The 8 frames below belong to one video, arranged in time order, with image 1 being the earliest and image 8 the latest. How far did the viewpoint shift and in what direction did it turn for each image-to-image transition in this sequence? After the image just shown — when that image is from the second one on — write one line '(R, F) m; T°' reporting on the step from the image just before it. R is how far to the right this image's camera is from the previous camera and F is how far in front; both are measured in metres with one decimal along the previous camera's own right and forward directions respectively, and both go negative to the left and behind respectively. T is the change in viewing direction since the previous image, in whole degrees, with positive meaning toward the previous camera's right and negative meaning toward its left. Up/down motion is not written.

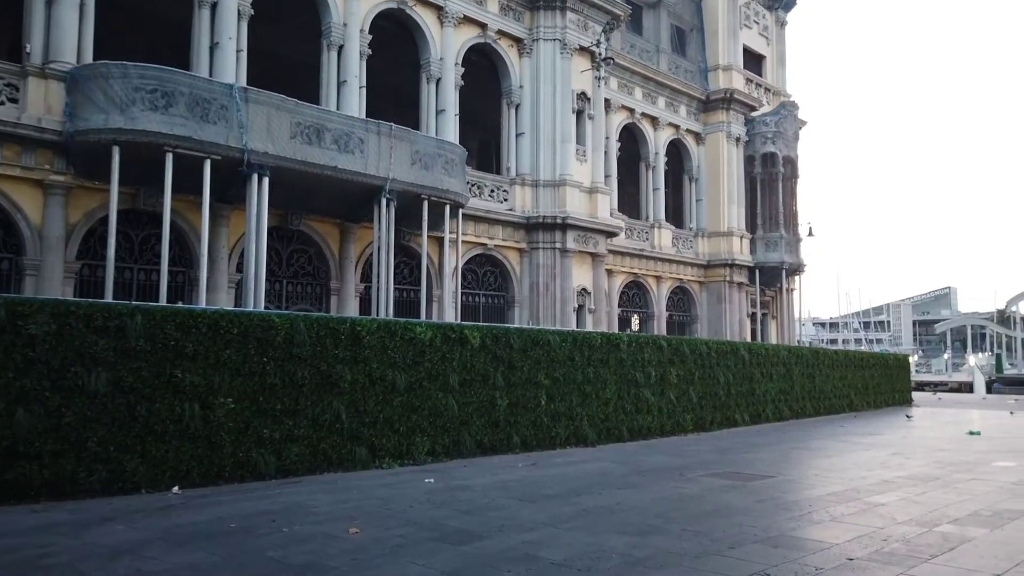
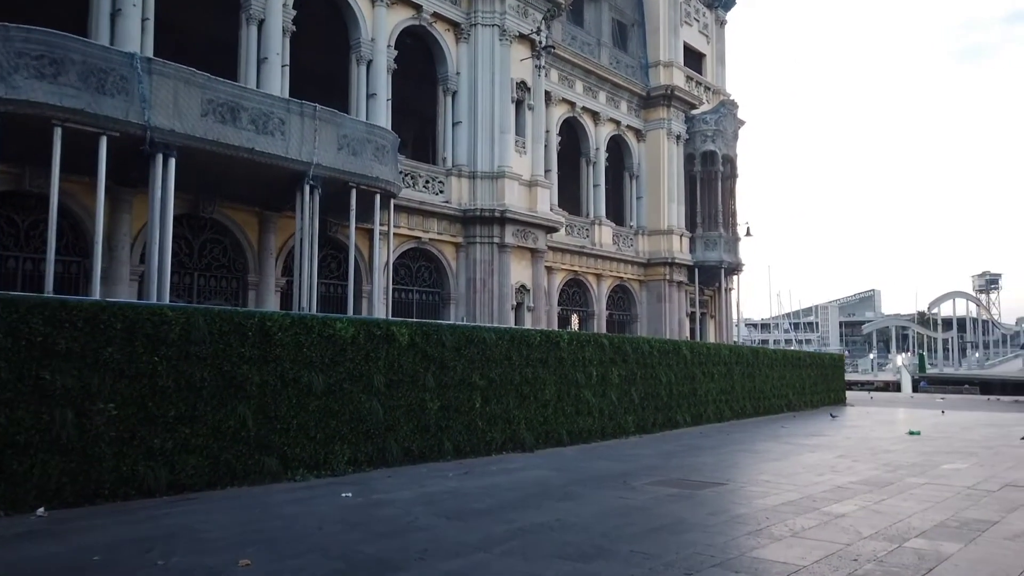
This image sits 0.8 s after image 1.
(+0.1, +1.1) m; +5°
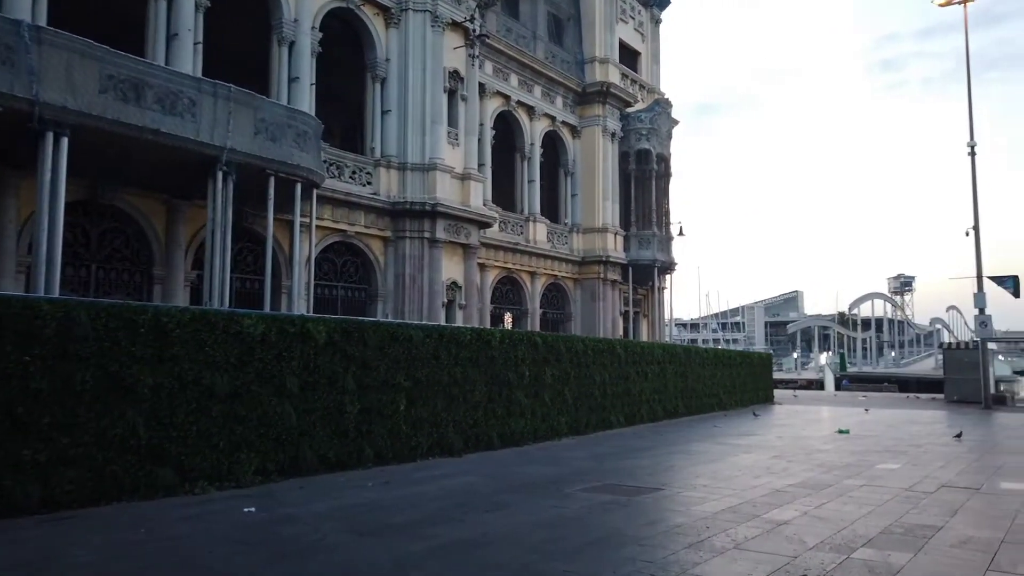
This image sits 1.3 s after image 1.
(+0.1, +0.8) m; +5°
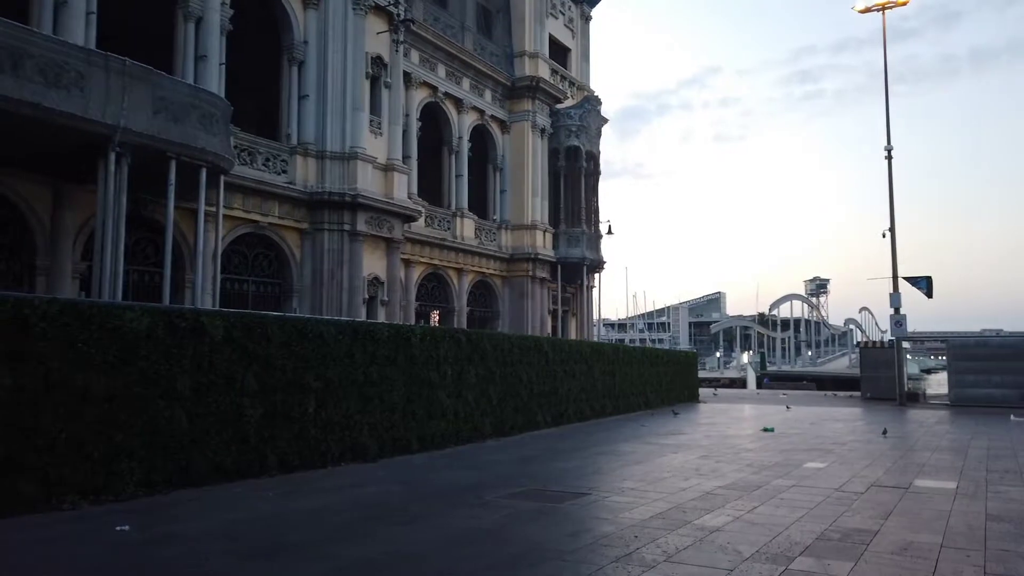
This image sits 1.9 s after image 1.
(+0.2, +0.8) m; +5°
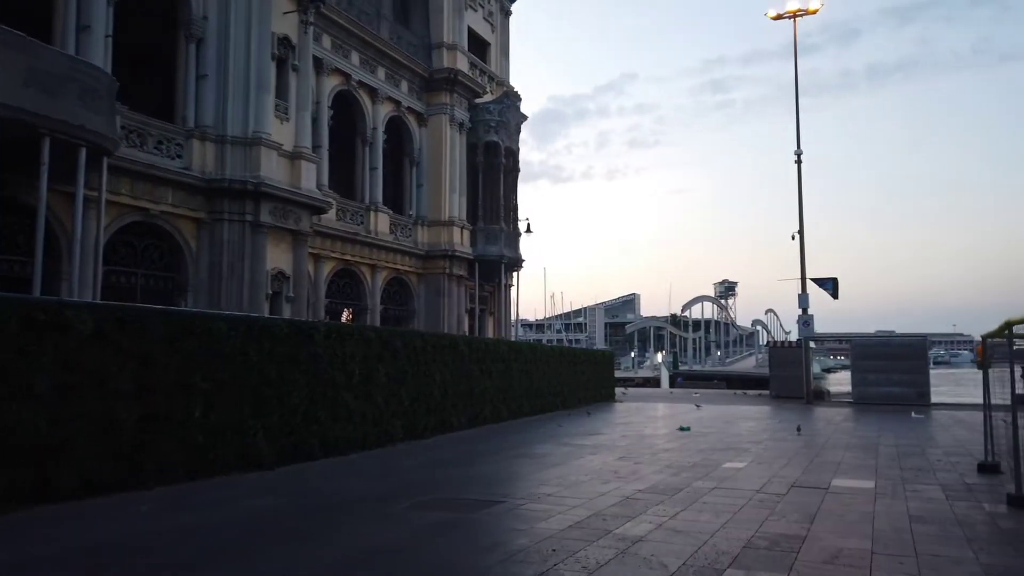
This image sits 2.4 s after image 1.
(+0.1, +0.7) m; +6°
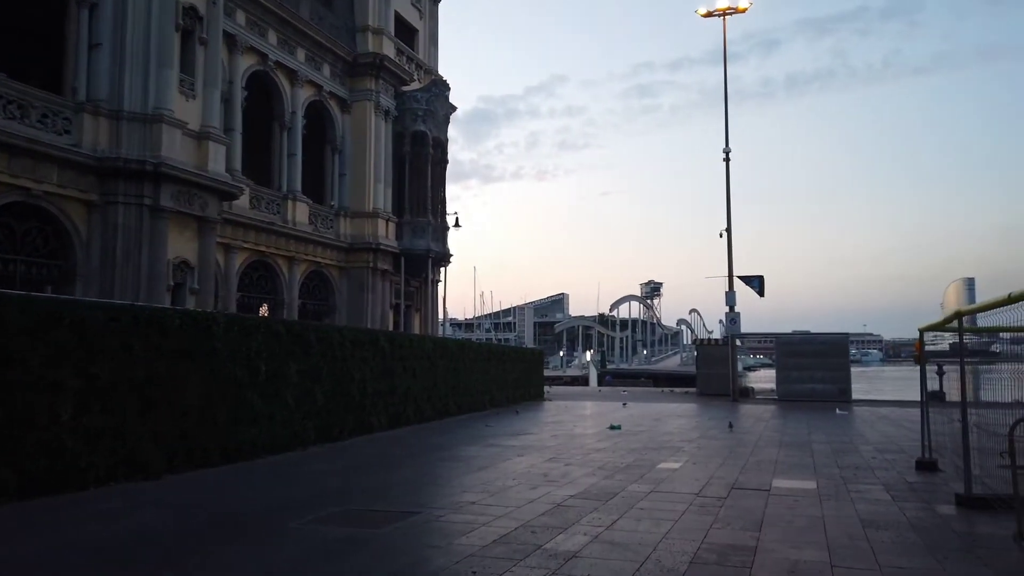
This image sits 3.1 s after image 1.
(+0.1, +1.0) m; +5°
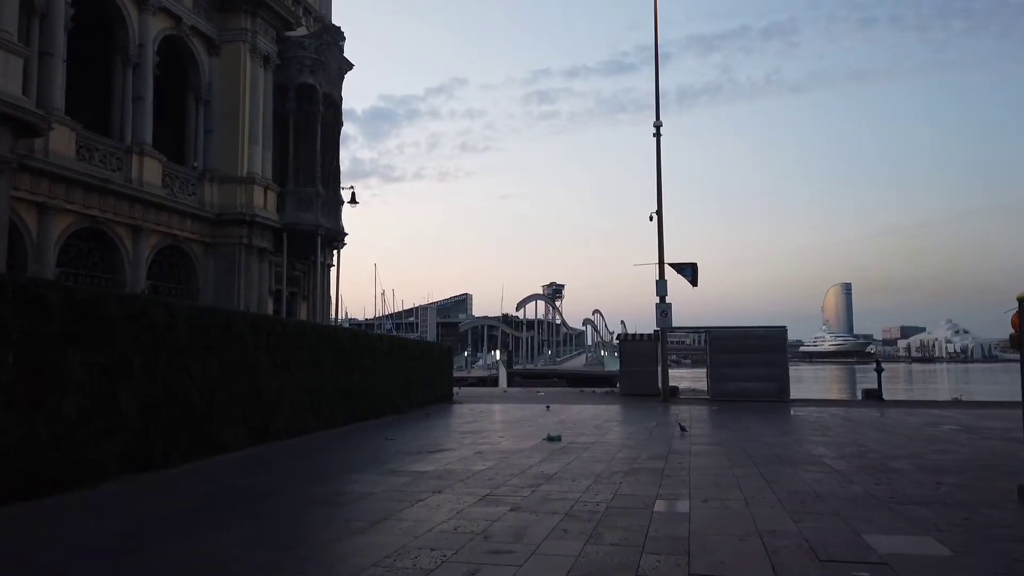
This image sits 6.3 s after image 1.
(-0.1, +4.5) m; +7°
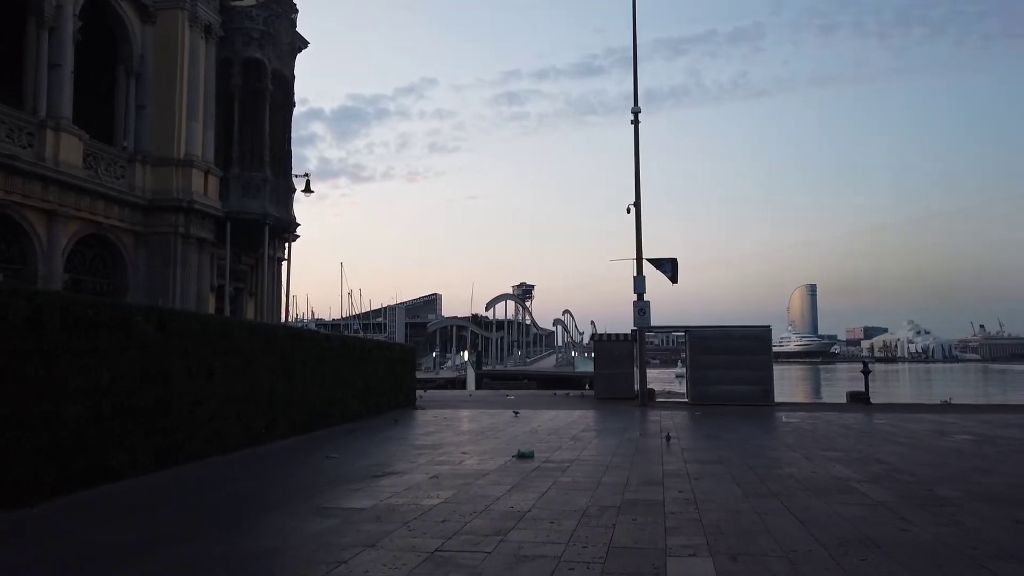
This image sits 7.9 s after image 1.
(+0.1, +2.2) m; +2°
